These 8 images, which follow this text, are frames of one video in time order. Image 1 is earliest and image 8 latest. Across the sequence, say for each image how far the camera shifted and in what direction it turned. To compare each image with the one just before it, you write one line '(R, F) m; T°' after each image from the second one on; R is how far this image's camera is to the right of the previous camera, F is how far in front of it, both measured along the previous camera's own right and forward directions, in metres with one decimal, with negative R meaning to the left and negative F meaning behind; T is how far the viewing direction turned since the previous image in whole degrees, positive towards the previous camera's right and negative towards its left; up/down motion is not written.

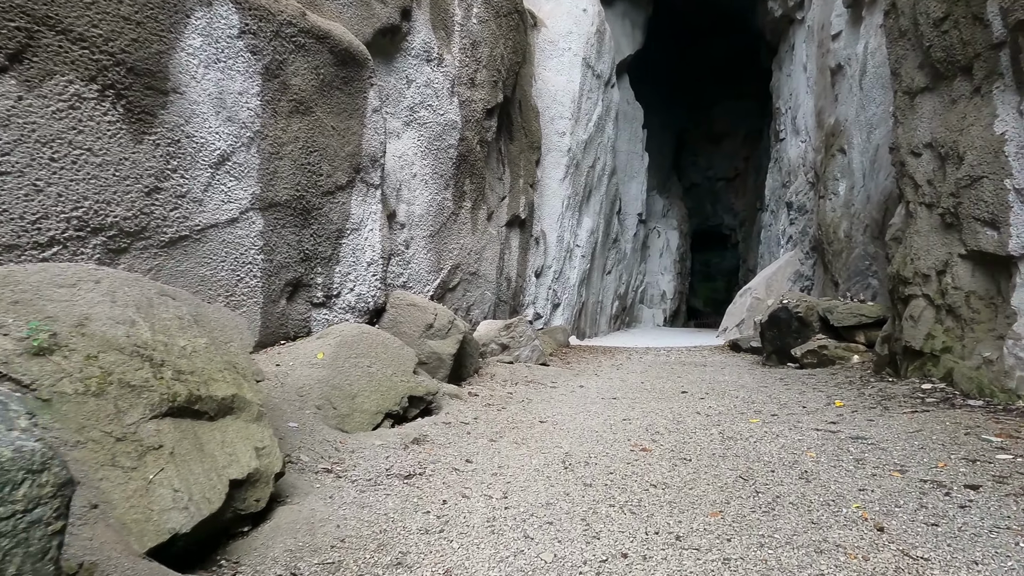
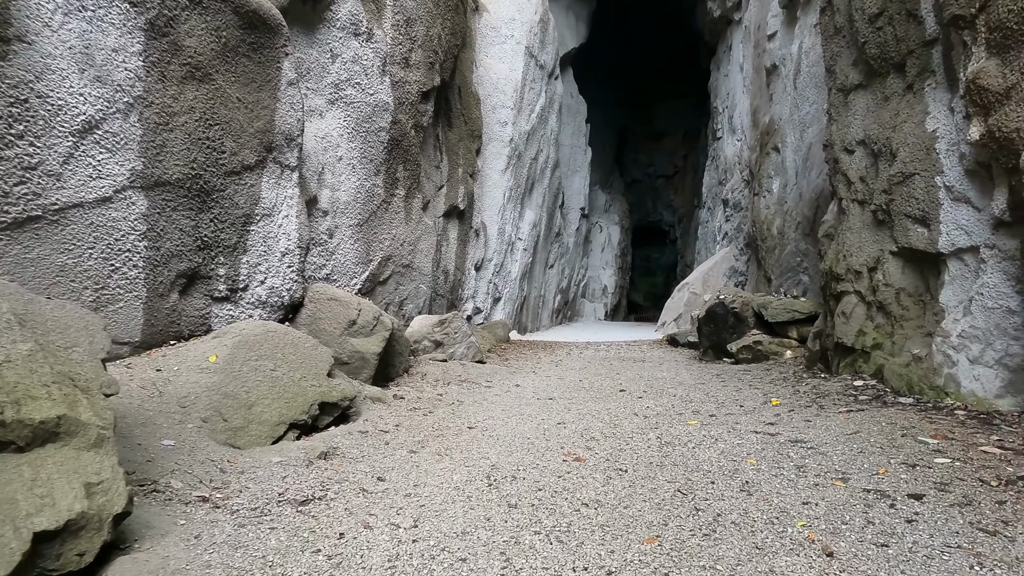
(+0.1, +0.3) m; +6°
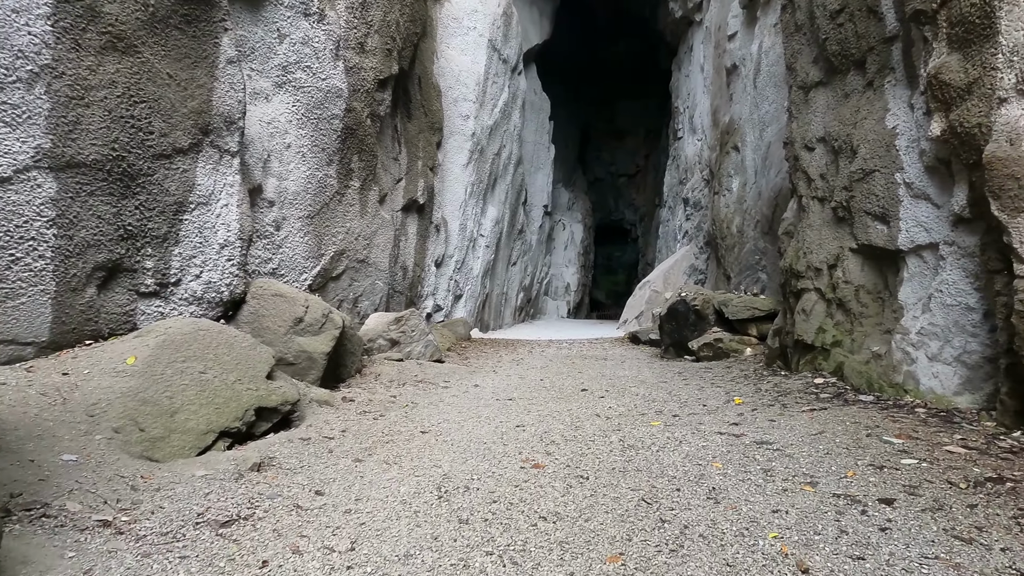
(0.0, +0.2) m; +4°
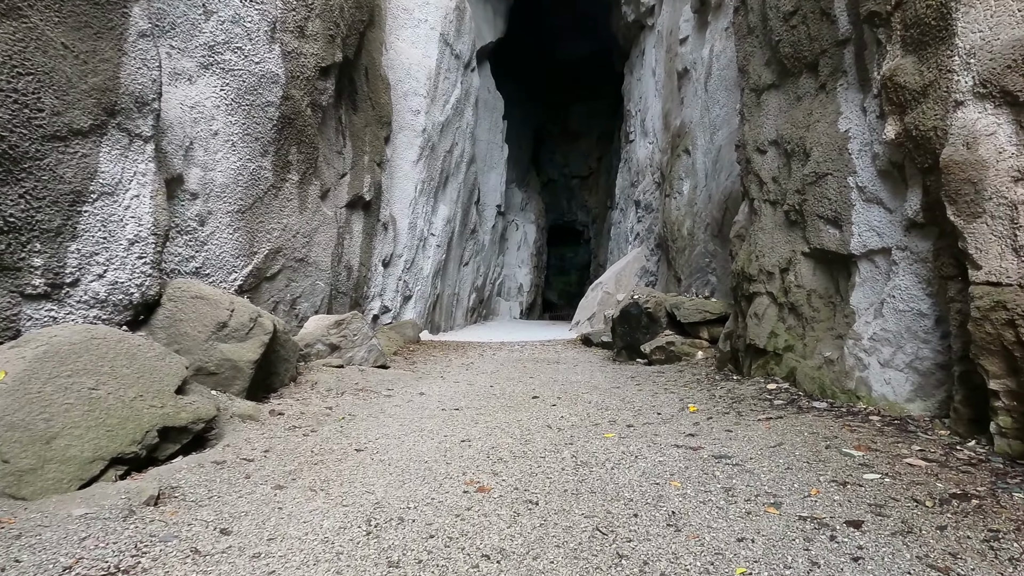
(0.0, +0.2) m; +5°
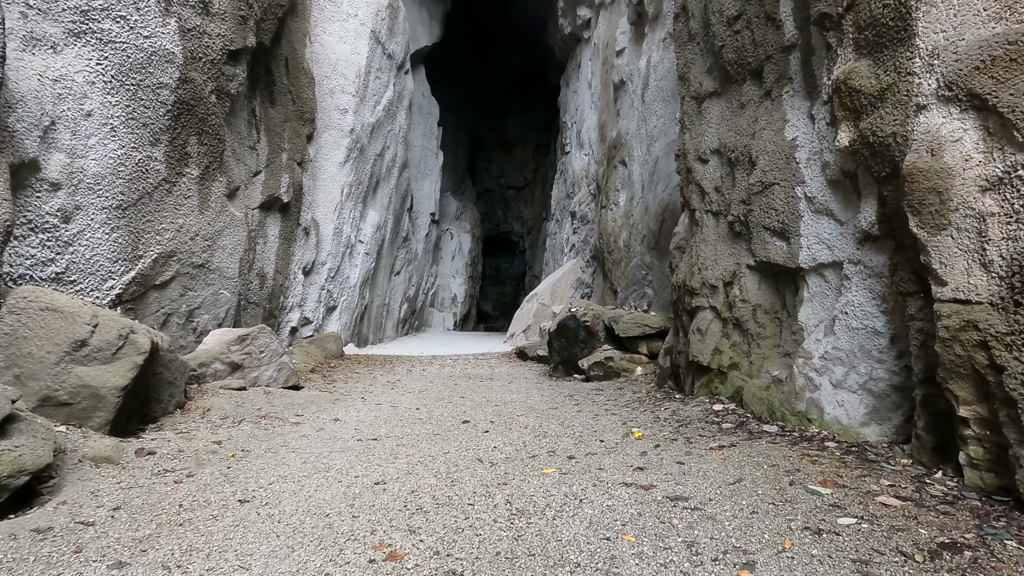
(0.0, +0.4) m; +7°
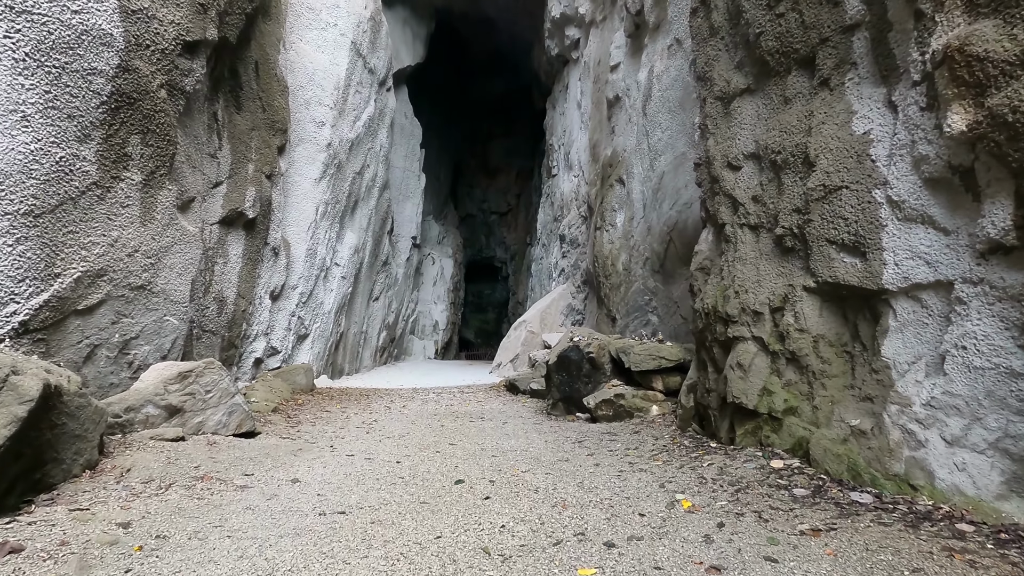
(-0.1, +0.6) m; +2°
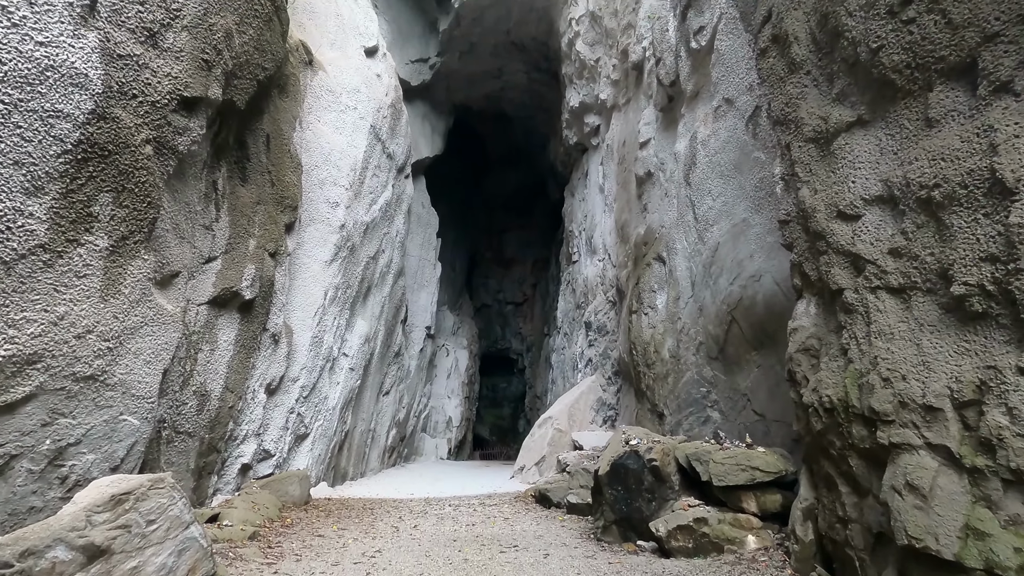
(-0.2, +0.8) m; -1°
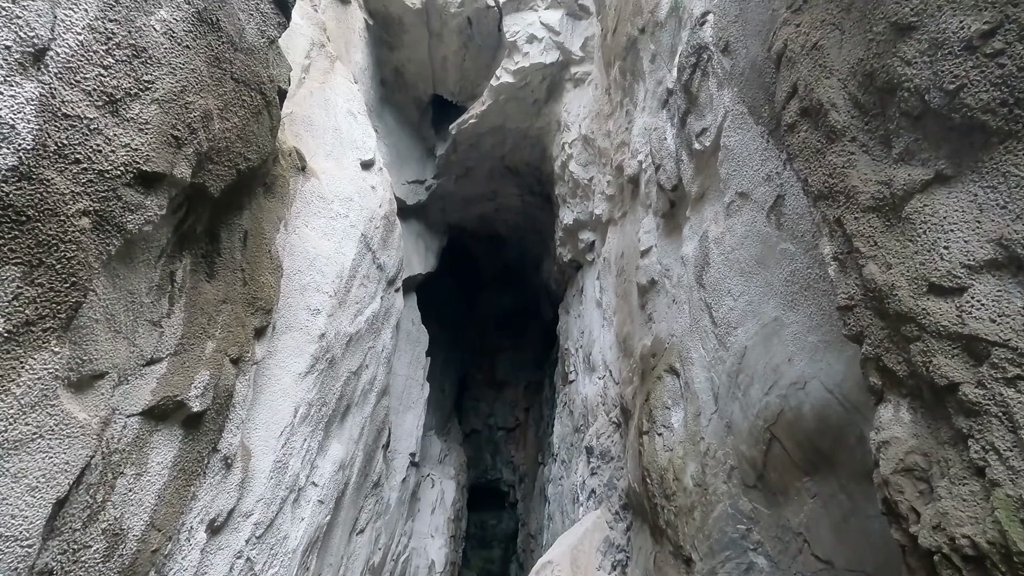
(-0.1, +0.7) m; +1°
